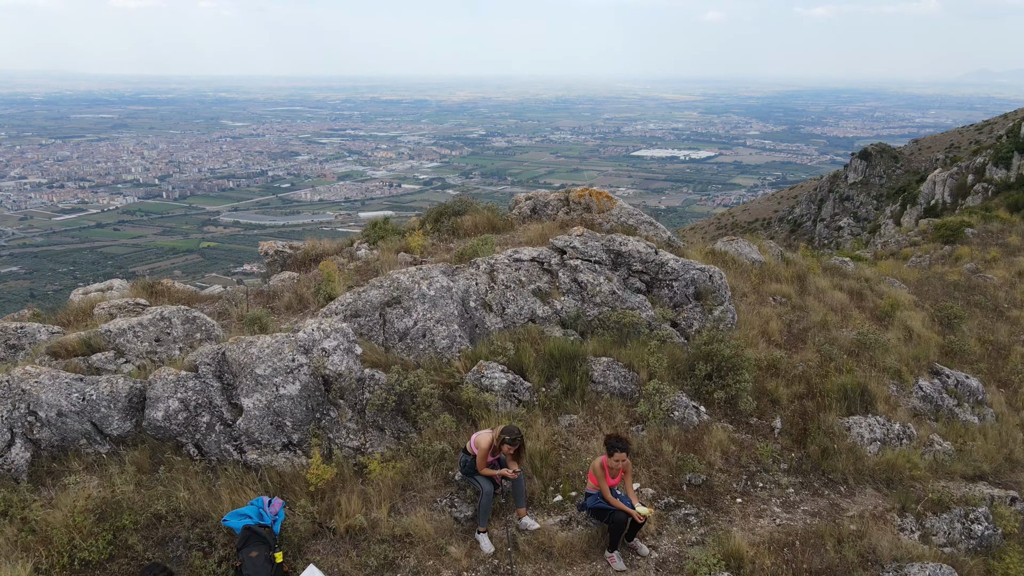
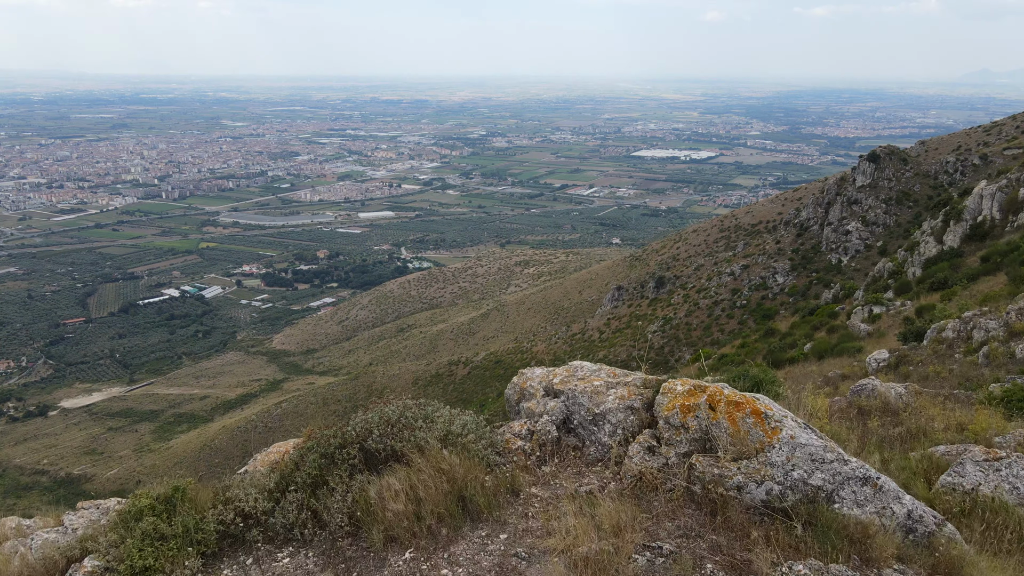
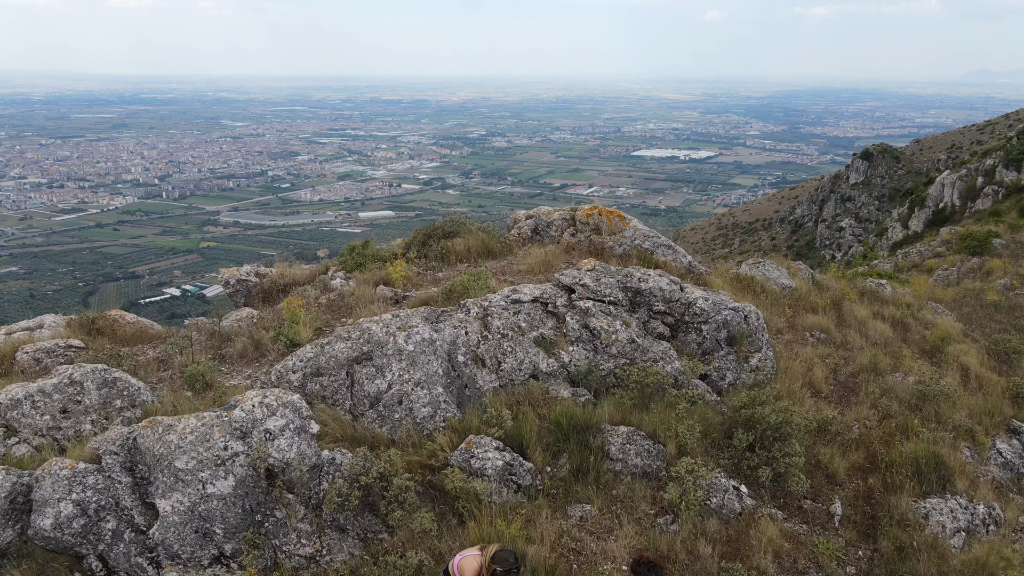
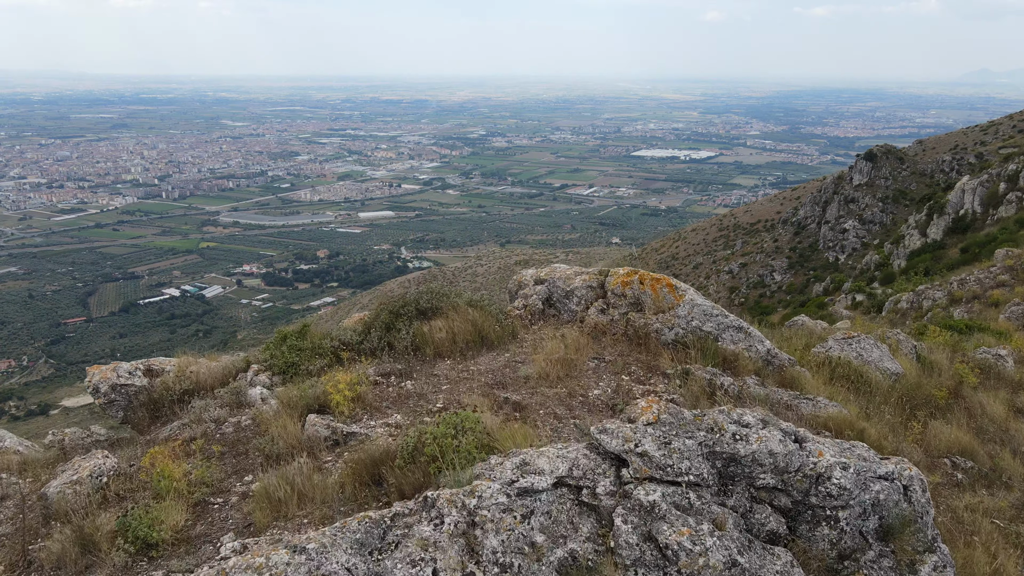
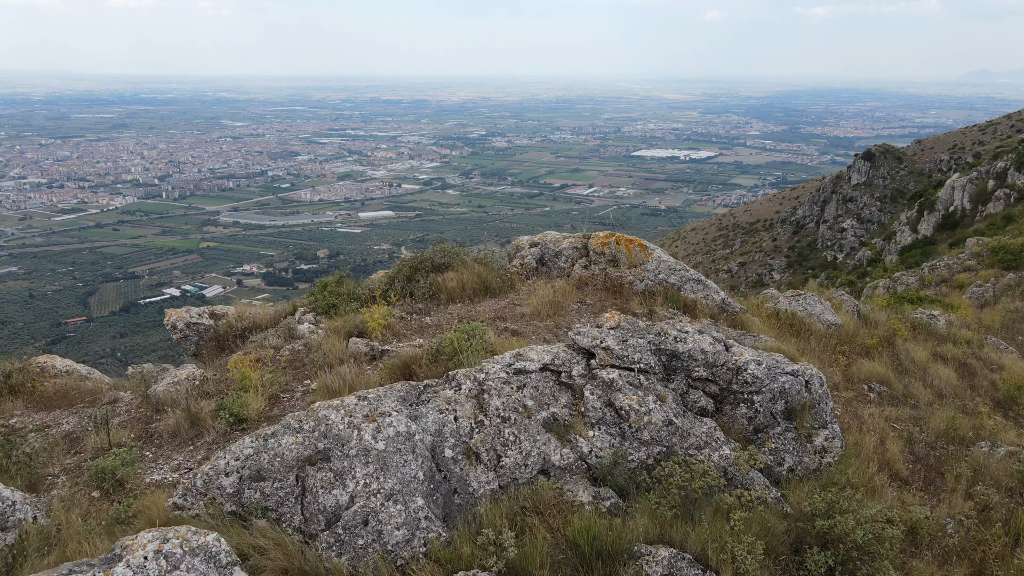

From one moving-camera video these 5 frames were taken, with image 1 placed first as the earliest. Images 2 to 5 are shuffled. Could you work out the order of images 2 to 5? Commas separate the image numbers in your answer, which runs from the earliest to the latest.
3, 5, 4, 2
